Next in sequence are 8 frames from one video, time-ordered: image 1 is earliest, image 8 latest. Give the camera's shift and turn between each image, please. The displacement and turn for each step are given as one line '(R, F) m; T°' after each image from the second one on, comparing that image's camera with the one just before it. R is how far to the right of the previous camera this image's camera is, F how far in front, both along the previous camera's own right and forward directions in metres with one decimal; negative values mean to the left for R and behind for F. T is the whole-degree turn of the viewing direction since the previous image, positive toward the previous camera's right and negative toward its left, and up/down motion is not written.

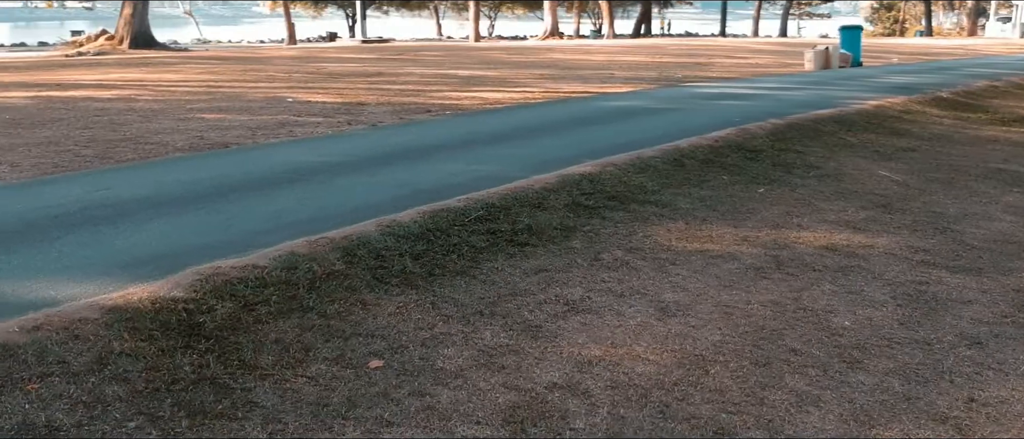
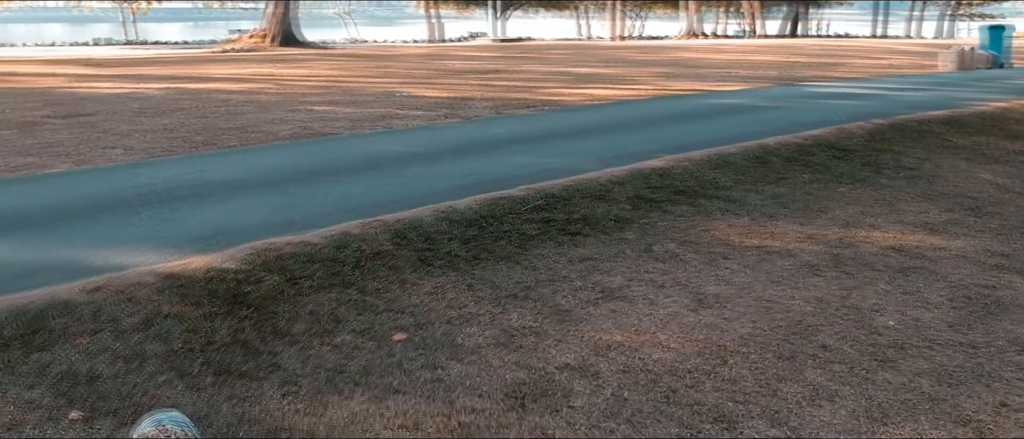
(+0.7, -0.1) m; -8°
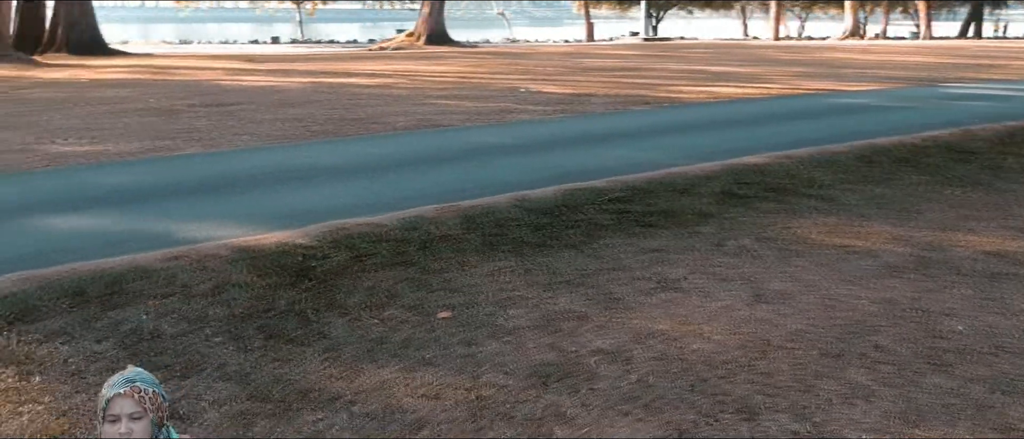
(+0.7, -0.1) m; -10°
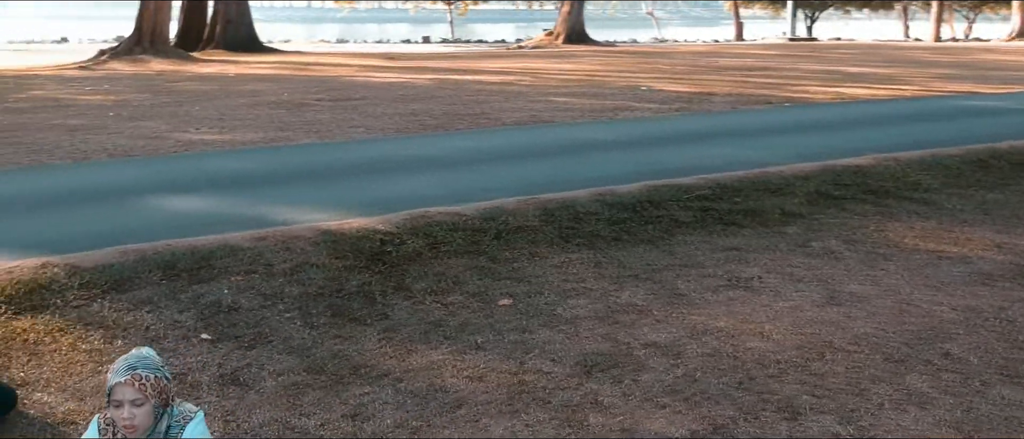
(+0.6, -0.1) m; -9°
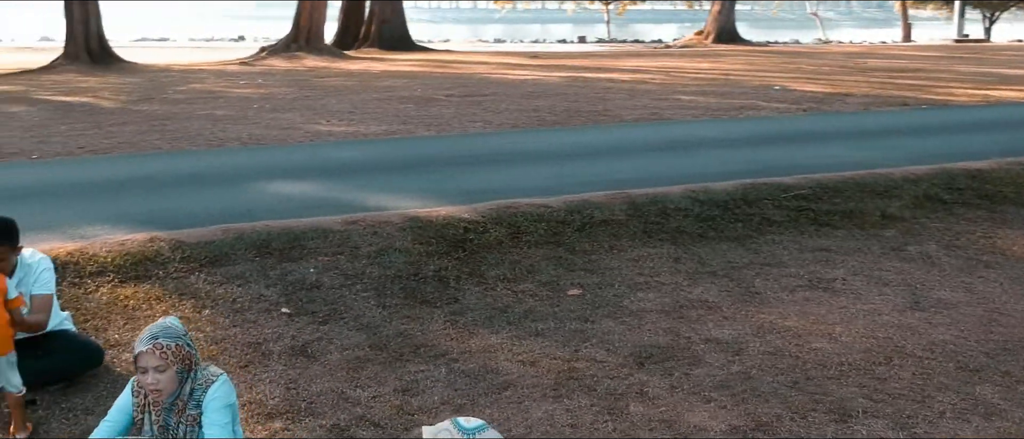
(+0.6, -0.1) m; -9°
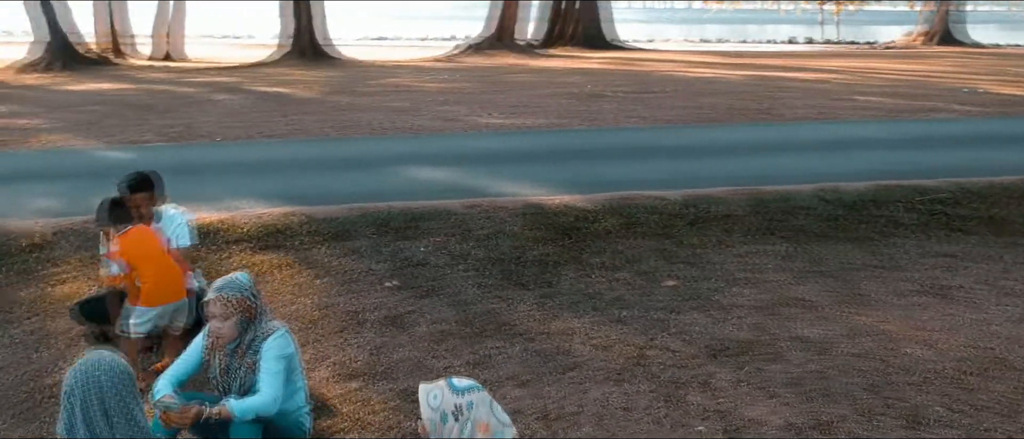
(+0.7, -0.1) m; -12°
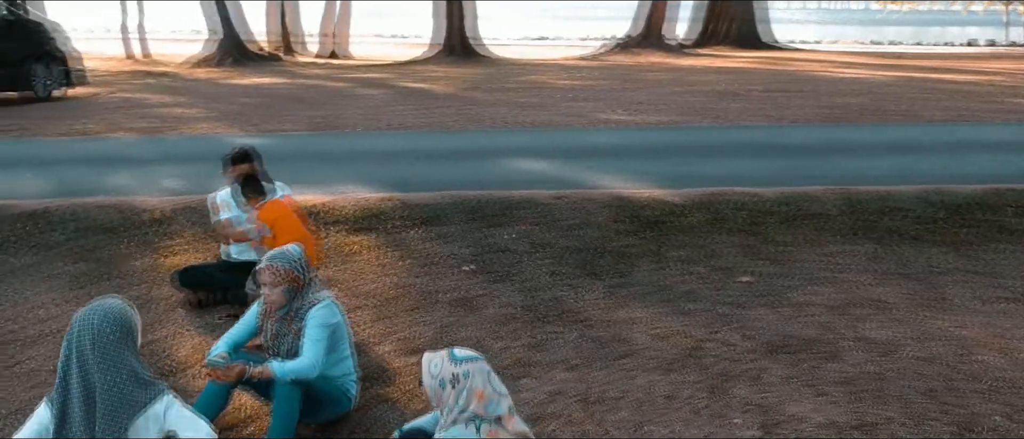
(+0.6, -0.1) m; -9°
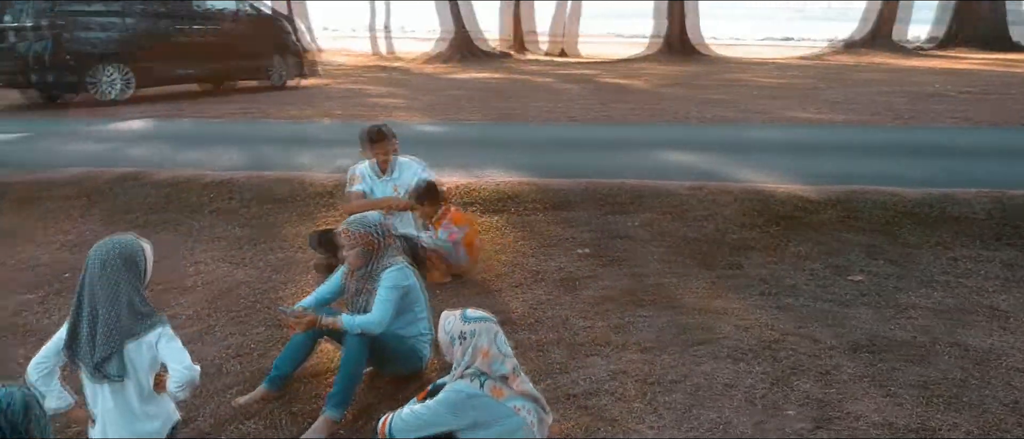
(+0.9, -0.1) m; -14°
